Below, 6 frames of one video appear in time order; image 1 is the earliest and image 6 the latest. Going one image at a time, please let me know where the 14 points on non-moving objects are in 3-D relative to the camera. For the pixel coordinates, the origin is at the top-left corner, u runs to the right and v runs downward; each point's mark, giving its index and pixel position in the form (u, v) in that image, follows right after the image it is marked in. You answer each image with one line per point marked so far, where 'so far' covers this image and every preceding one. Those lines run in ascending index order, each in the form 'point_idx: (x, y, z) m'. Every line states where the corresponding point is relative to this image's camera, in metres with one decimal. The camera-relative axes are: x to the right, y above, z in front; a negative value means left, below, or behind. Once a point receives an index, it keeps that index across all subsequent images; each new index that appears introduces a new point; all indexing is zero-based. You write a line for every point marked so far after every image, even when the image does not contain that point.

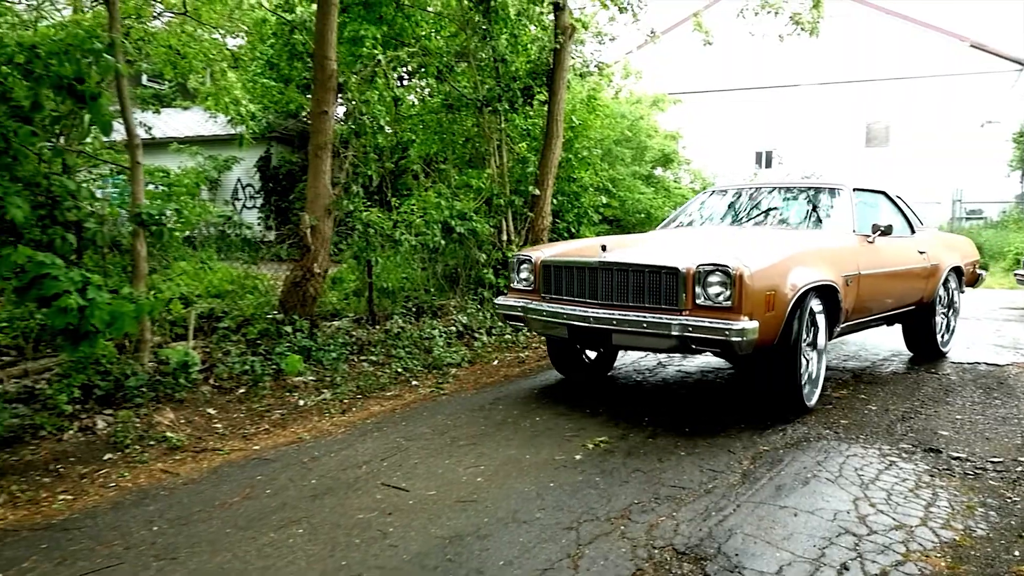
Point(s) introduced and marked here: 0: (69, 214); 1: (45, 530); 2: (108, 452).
0: (-2.8, +0.5, +4.9) m
1: (-2.0, -1.0, +3.3) m
2: (-2.2, -0.9, +4.2) m
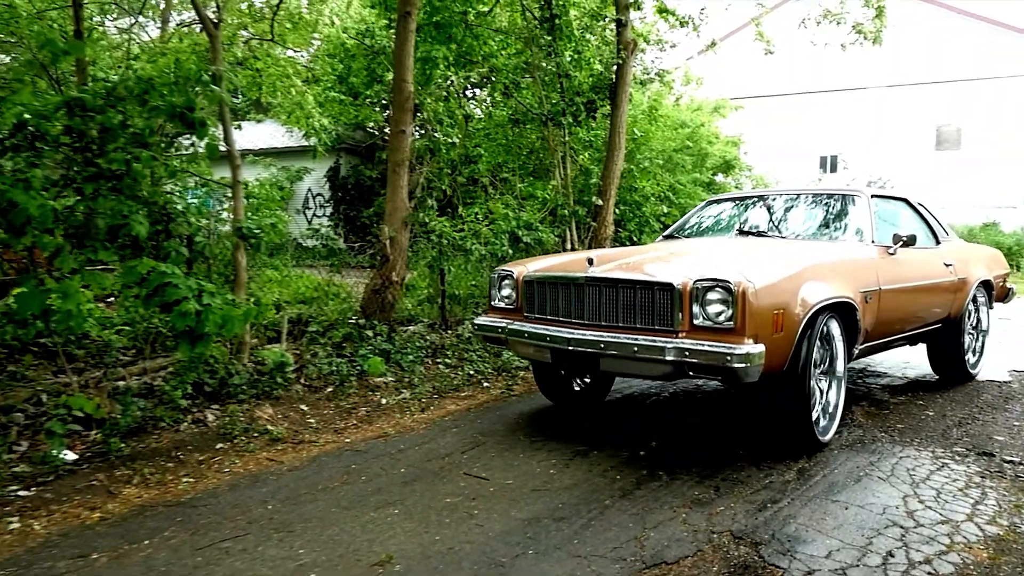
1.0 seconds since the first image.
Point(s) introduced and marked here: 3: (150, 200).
0: (-2.3, +0.4, +5.5) m
1: (-1.6, -1.1, +3.8) m
2: (-1.8, -0.9, +4.7) m
3: (-2.4, +0.6, +5.2) m
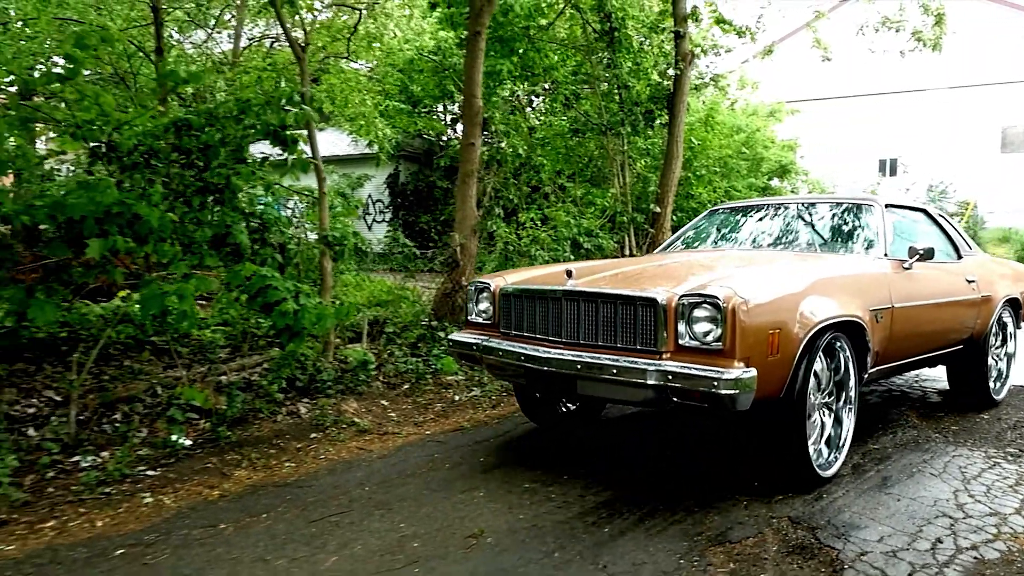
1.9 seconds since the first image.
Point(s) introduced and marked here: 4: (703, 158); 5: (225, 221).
0: (-1.8, +0.4, +6.0) m
1: (-1.2, -1.1, +4.2) m
2: (-1.3, -1.0, +5.2) m
3: (-2.0, +0.6, +5.7) m
4: (+3.2, +2.2, +13.0) m
5: (-2.0, +0.5, +5.5) m
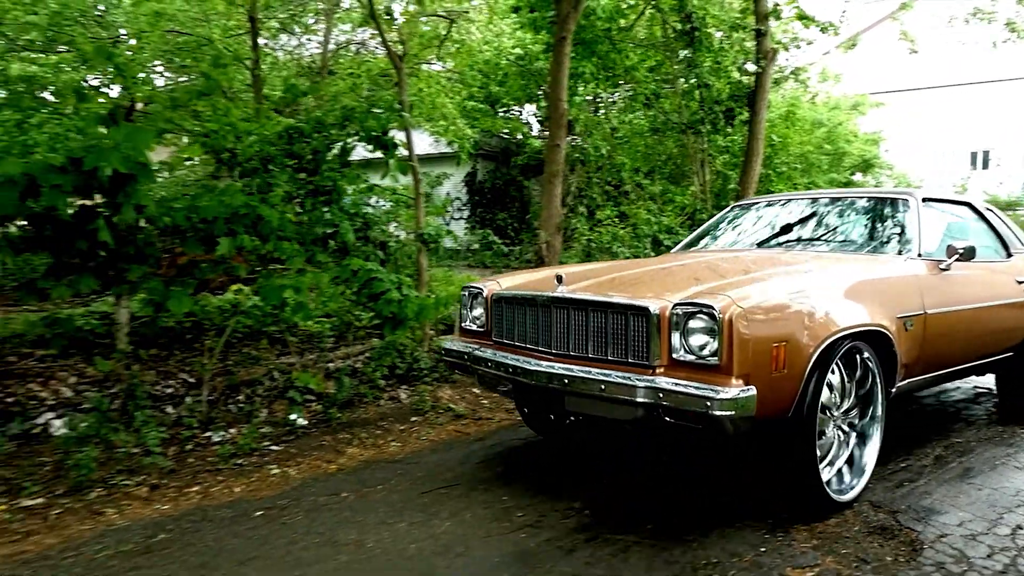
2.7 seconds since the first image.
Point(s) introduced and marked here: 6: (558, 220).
0: (-1.1, +0.4, +6.4) m
1: (-0.7, -1.0, +4.6) m
2: (-0.7, -0.9, +5.6) m
3: (-1.3, +0.6, +6.2) m
4: (+4.5, +2.2, +13.0) m
5: (-1.4, +0.5, +5.9) m
6: (+0.5, +0.7, +8.0) m
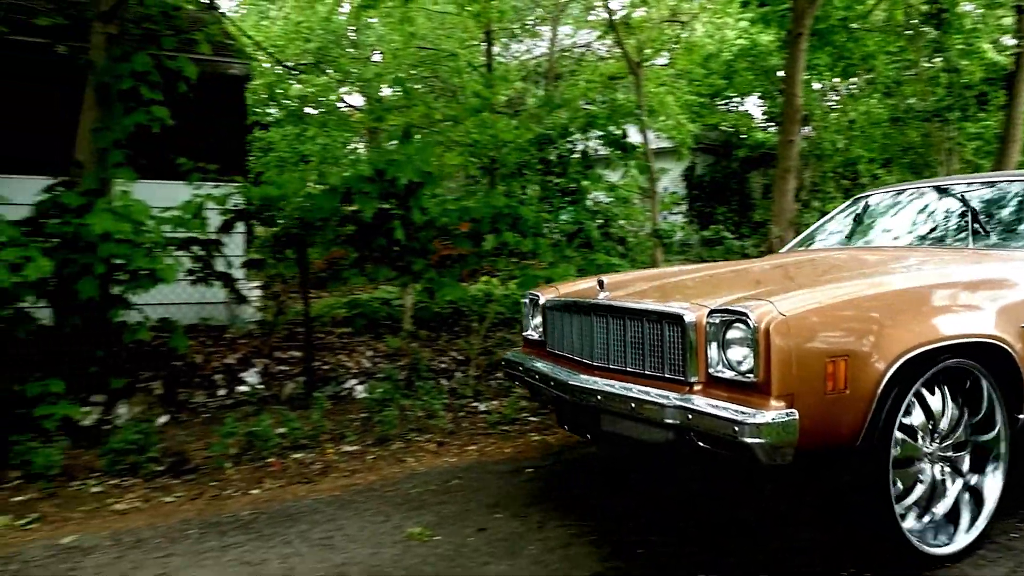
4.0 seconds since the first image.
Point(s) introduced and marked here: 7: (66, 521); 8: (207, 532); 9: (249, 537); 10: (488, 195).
0: (+0.9, +0.5, +6.9) m
1: (+0.8, -1.0, +5.1) m
2: (+1.1, -0.9, +6.1) m
3: (+0.7, +0.7, +6.8) m
4: (+8.1, +2.3, +11.8) m
5: (+0.6, +0.6, +6.6) m
6: (+2.9, +0.8, +8.1) m
7: (-2.3, -1.2, +3.9) m
8: (-1.4, -1.2, +3.7) m
9: (-1.2, -1.1, +3.6) m
10: (-0.2, +0.7, +6.1) m
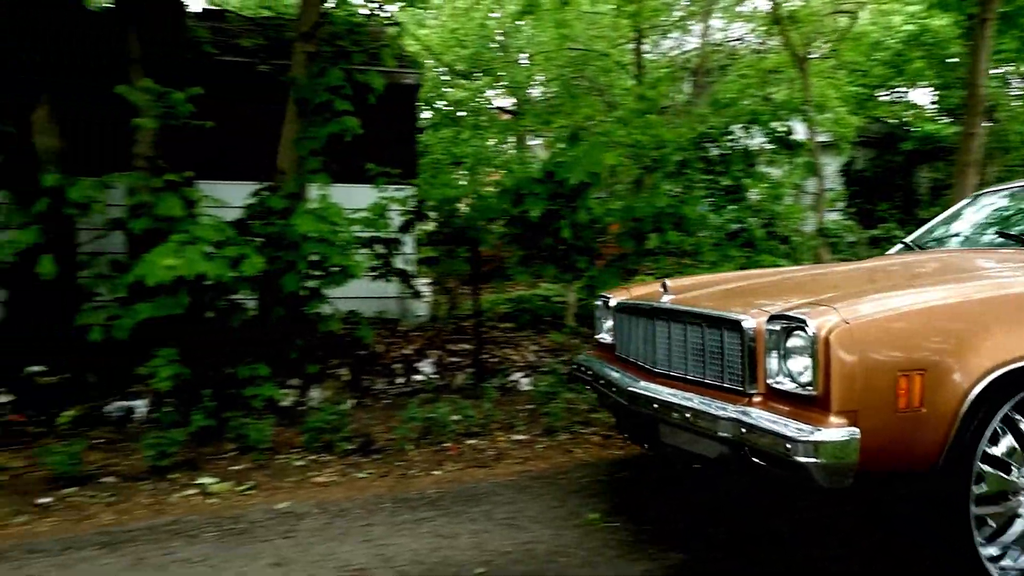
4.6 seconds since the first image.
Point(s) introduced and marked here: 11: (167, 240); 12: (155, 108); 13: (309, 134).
0: (+2.3, +0.5, +6.8) m
1: (+1.9, -1.0, +5.1) m
2: (+2.3, -0.9, +5.9) m
3: (+2.1, +0.7, +6.7) m
4: (+10.3, +2.2, +10.3) m
5: (+1.9, +0.6, +6.5) m
6: (+4.5, +0.7, +7.6) m
7: (-1.3, -1.1, +4.4) m
8: (-0.6, -1.1, +4.1) m
9: (-0.4, -1.1, +3.9) m
10: (+1.1, +0.8, +6.2) m
11: (-2.1, +0.3, +4.8) m
12: (-2.3, +1.1, +4.9) m
13: (-1.4, +1.1, +5.5) m
